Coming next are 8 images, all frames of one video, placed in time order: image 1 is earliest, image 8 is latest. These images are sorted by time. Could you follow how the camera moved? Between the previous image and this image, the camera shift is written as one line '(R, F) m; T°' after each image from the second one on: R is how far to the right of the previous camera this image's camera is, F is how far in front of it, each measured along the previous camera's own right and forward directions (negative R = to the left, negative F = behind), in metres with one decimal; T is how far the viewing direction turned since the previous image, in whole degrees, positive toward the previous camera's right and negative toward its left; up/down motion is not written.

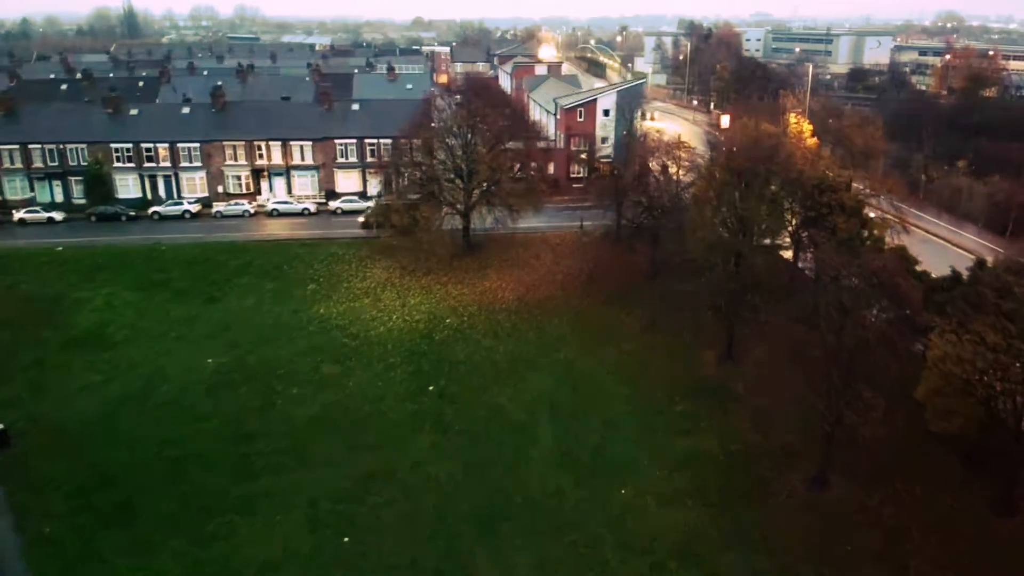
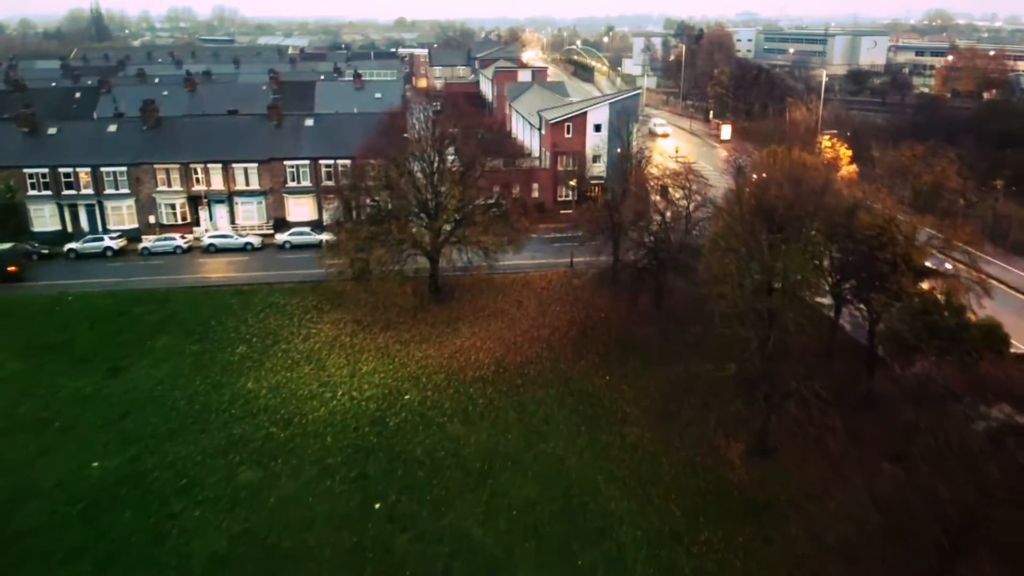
(+0.6, +7.2) m; +1°
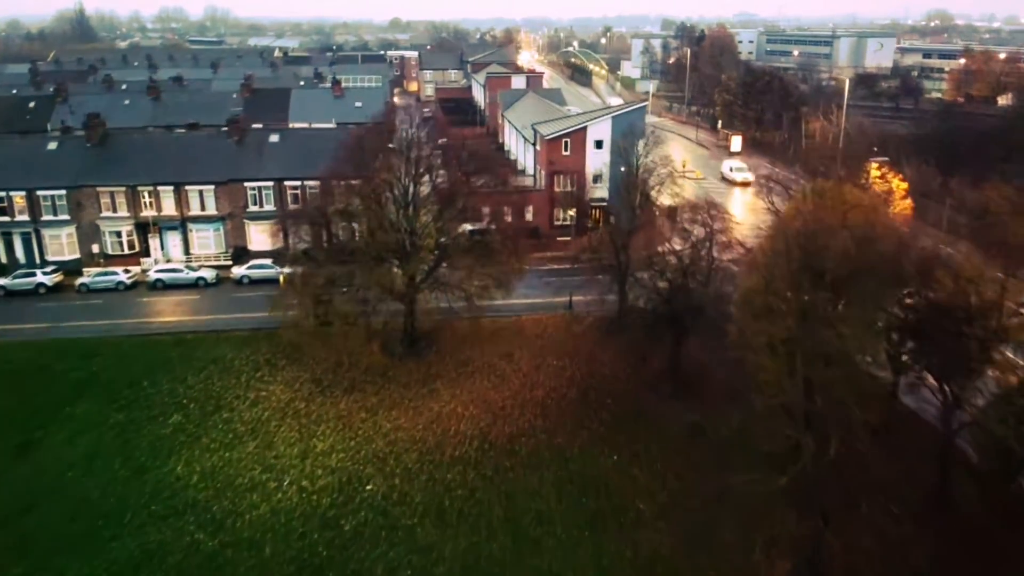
(+0.4, +5.4) m; 0°
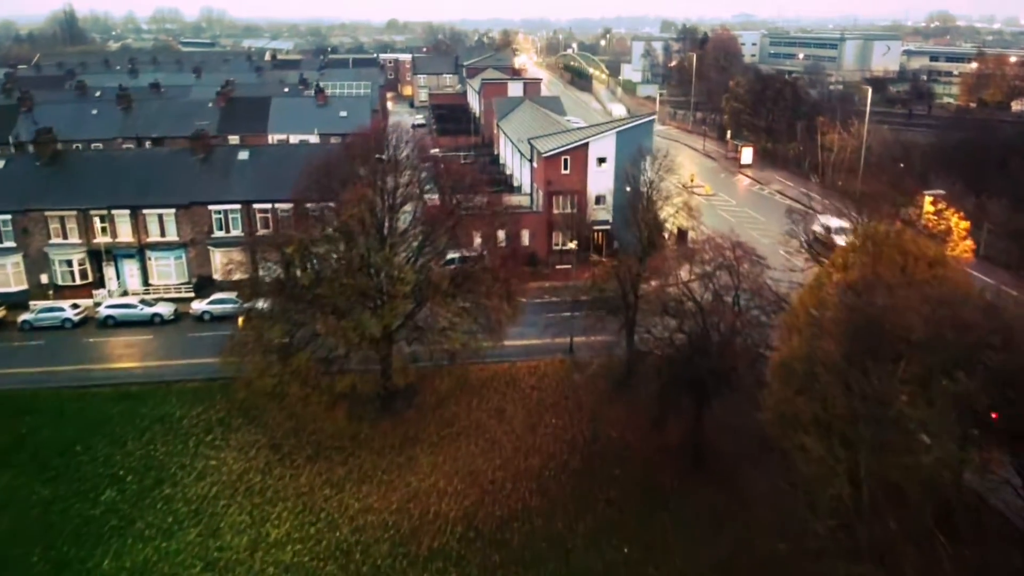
(+0.3, +4.1) m; 0°
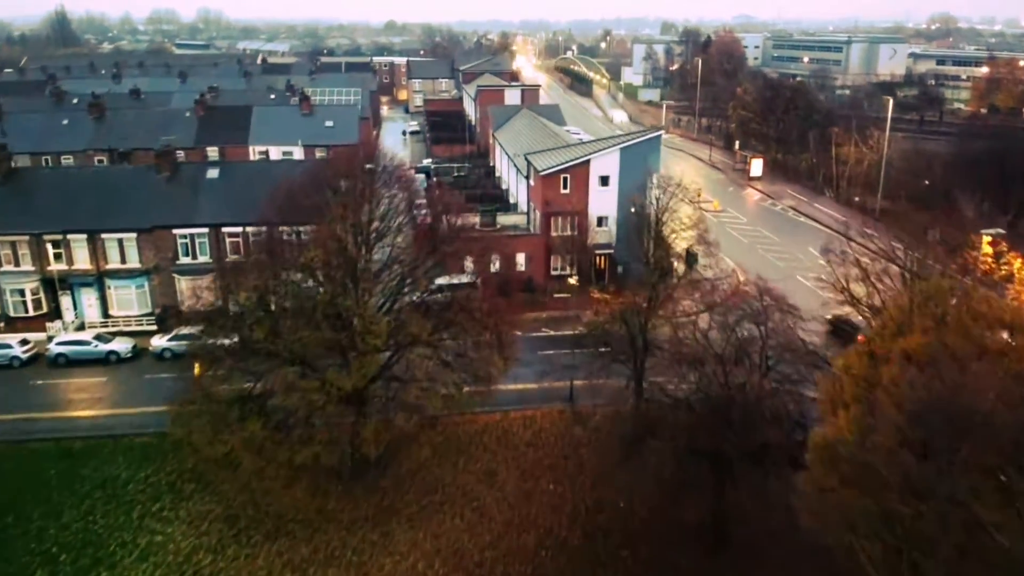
(+0.2, +3.3) m; 0°
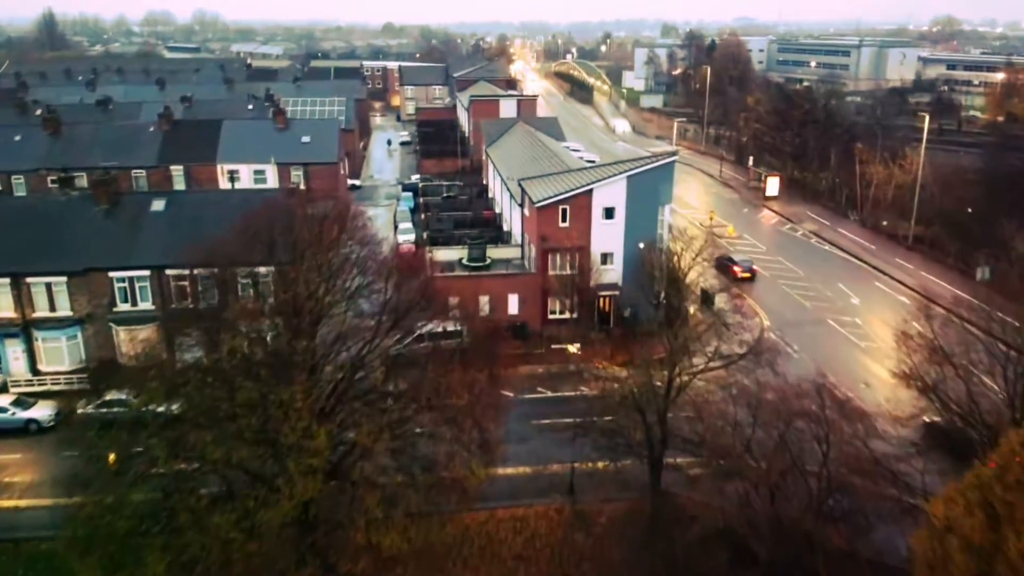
(+0.3, +4.7) m; 0°
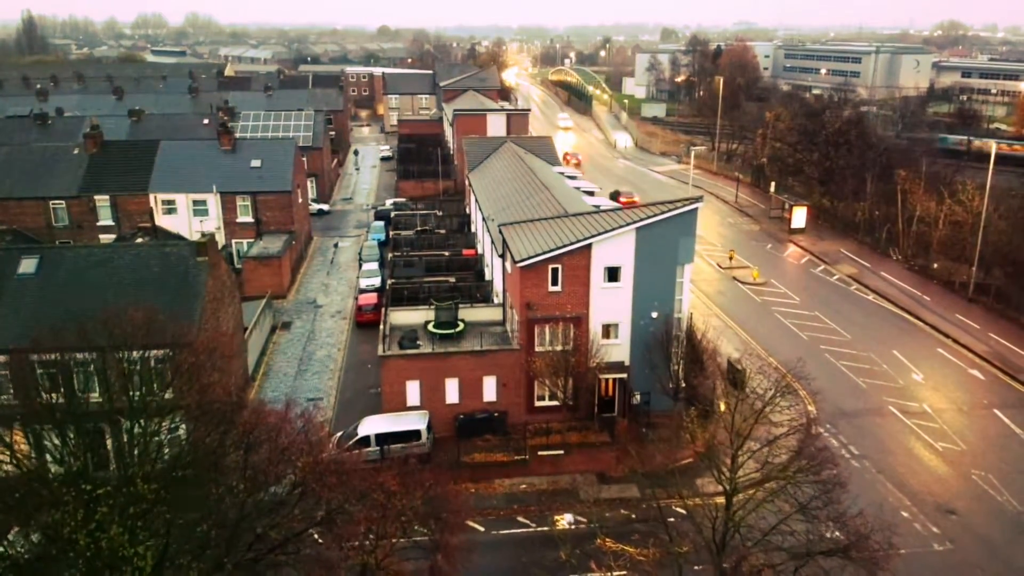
(+0.7, +7.2) m; 0°
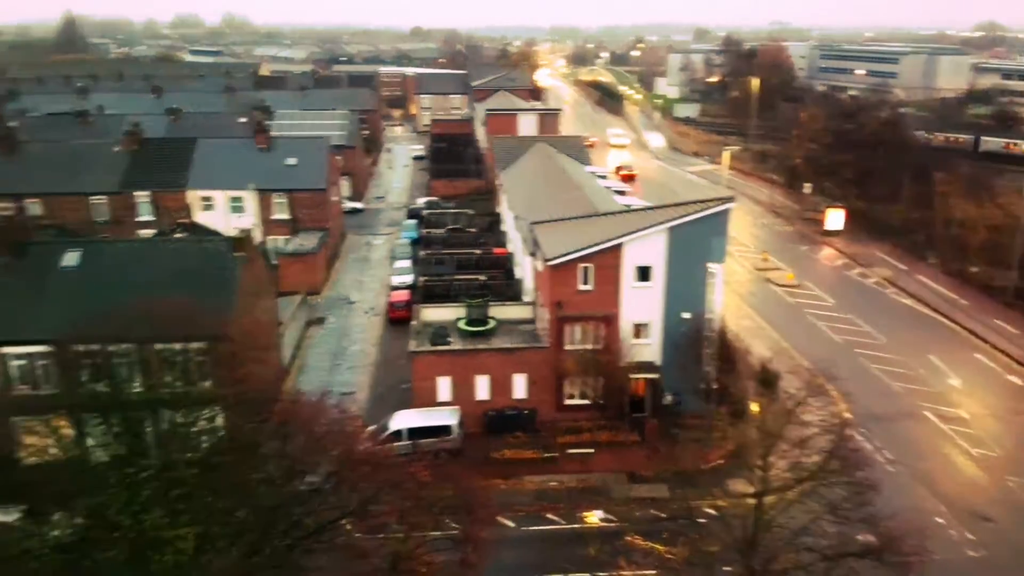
(-0.1, -0.1) m; -2°
